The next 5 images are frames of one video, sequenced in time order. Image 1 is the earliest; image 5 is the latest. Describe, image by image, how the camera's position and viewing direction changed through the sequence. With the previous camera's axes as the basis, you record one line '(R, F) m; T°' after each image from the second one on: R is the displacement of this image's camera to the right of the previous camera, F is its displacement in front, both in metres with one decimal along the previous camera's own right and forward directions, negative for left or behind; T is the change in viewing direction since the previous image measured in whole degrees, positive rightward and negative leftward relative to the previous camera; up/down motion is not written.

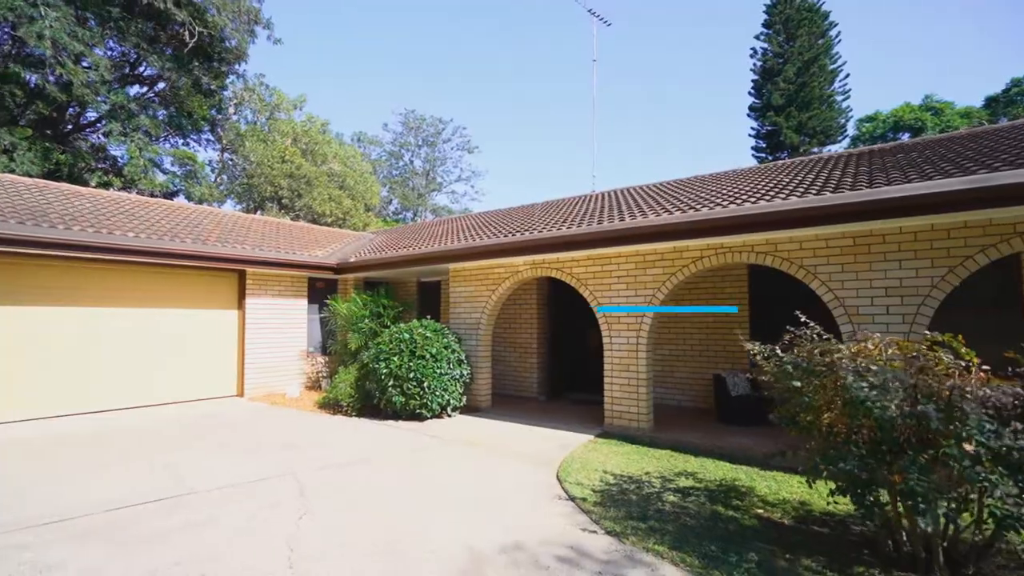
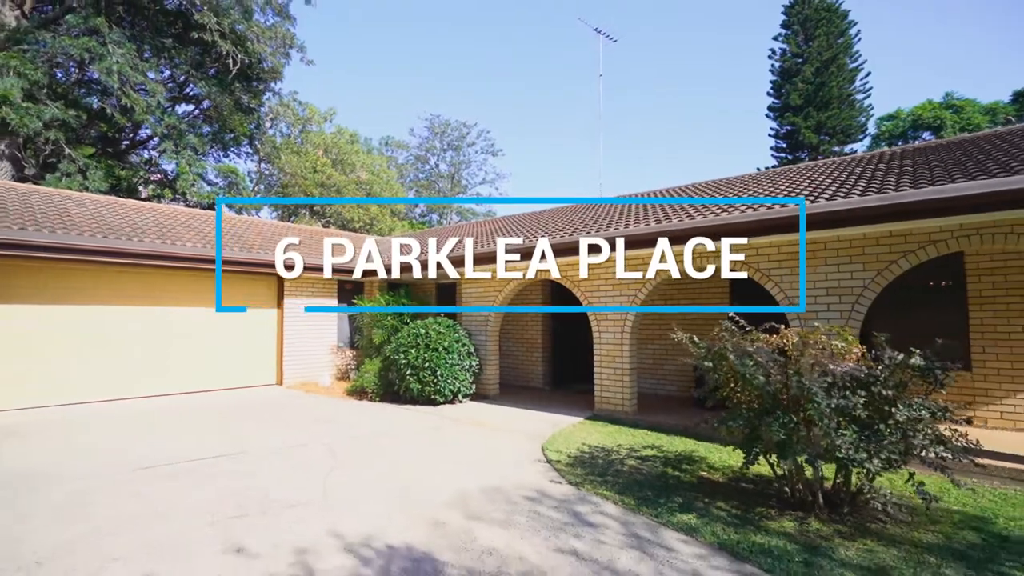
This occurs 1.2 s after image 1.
(+0.4, -1.0) m; -3°
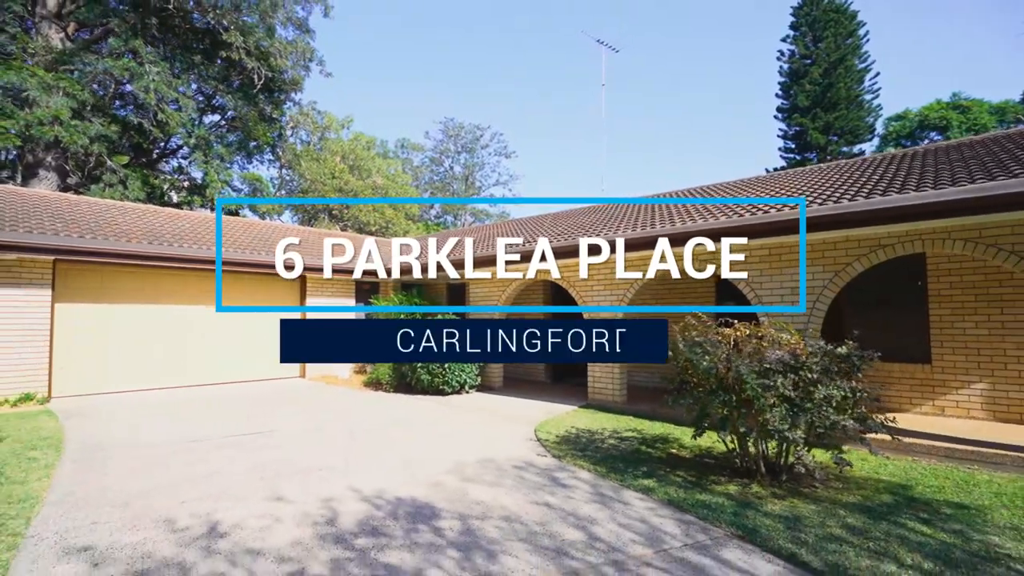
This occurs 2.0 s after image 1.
(+0.3, -0.8) m; -2°
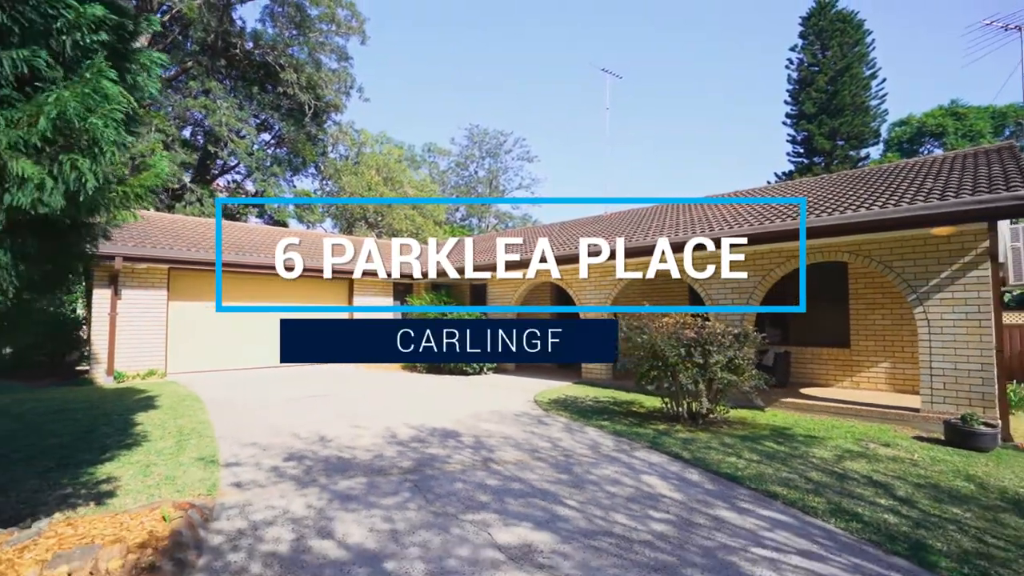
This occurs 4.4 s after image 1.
(+0.4, -2.2) m; -3°
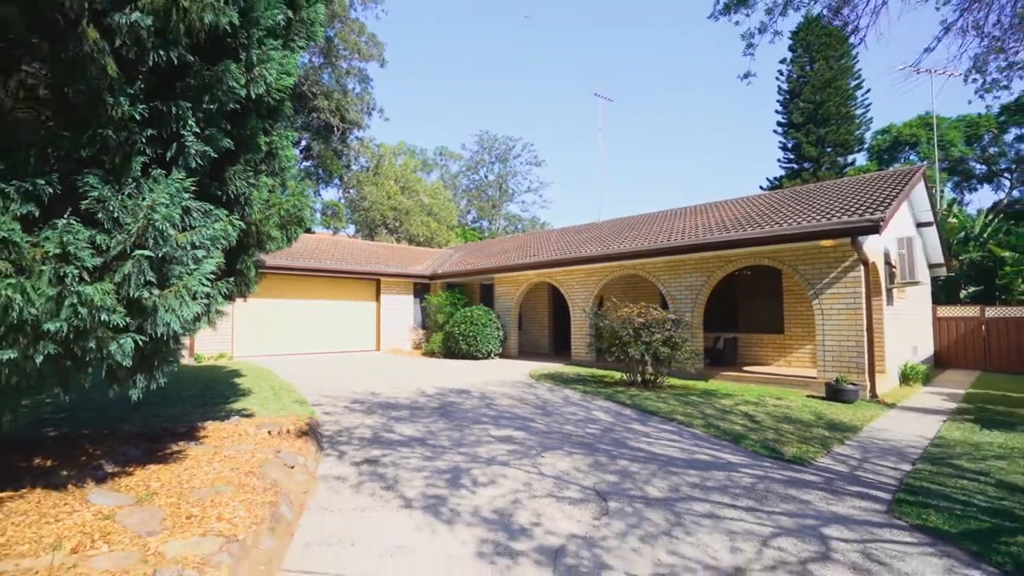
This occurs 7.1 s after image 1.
(+0.3, -2.3) m; -1°
